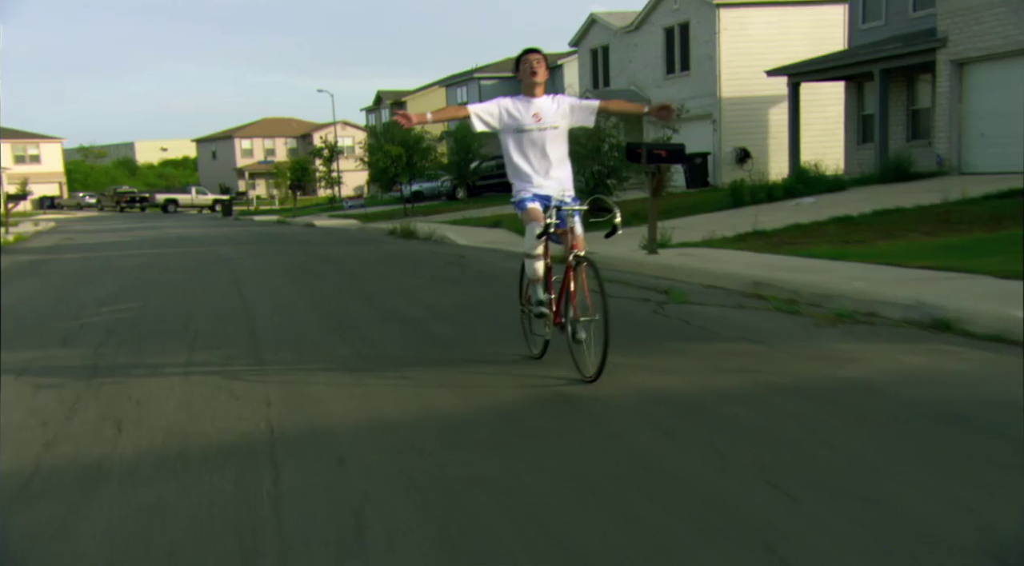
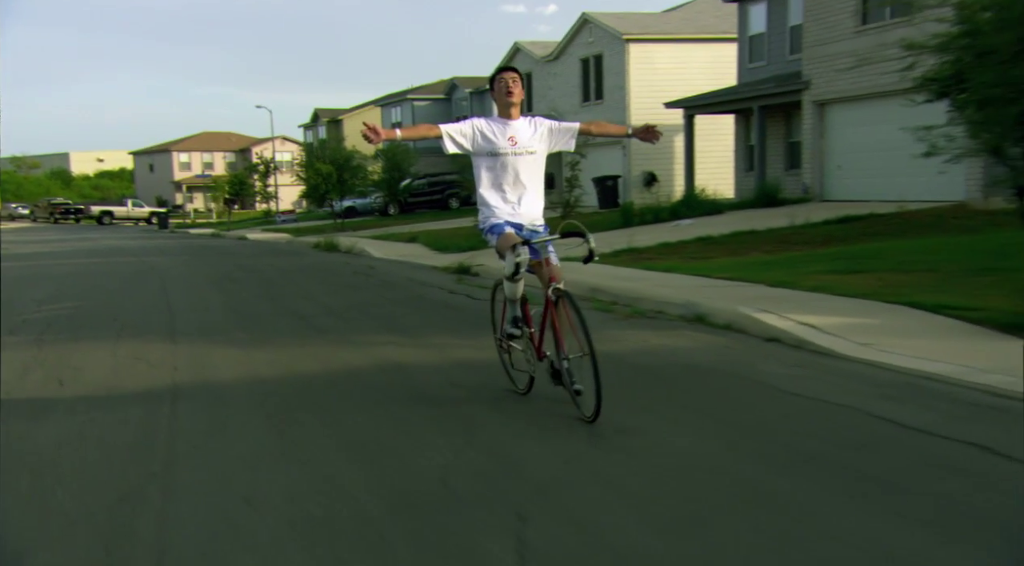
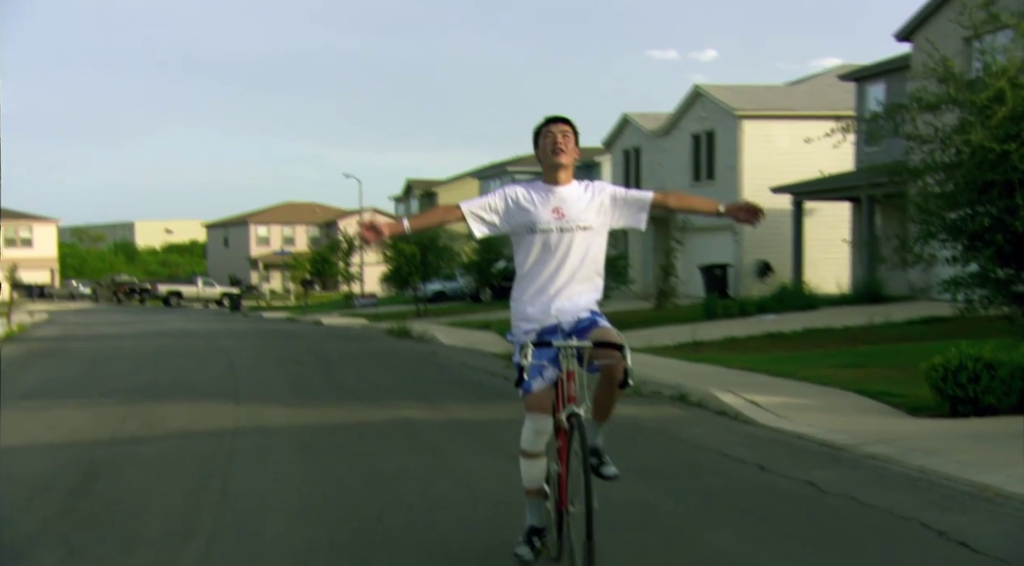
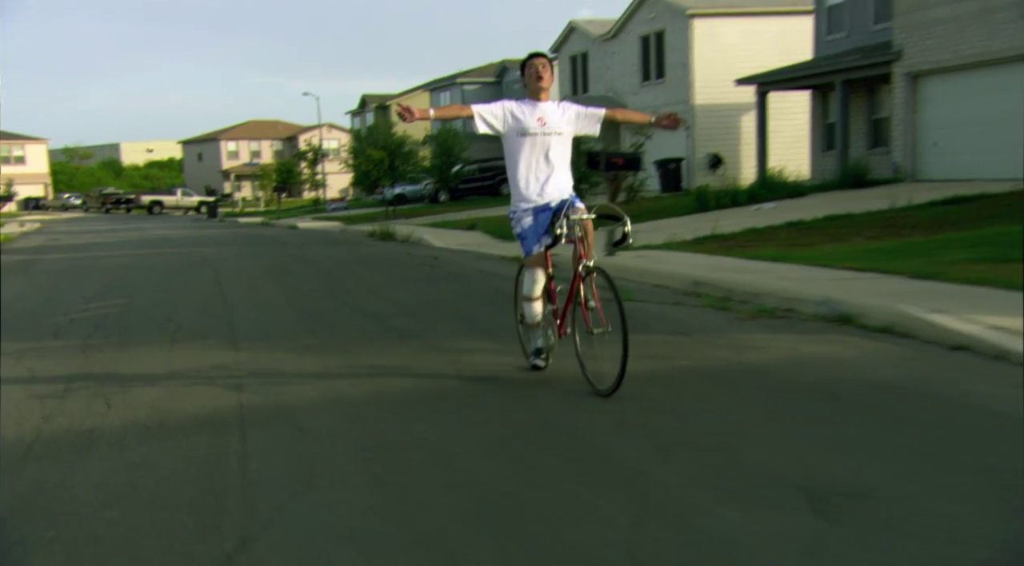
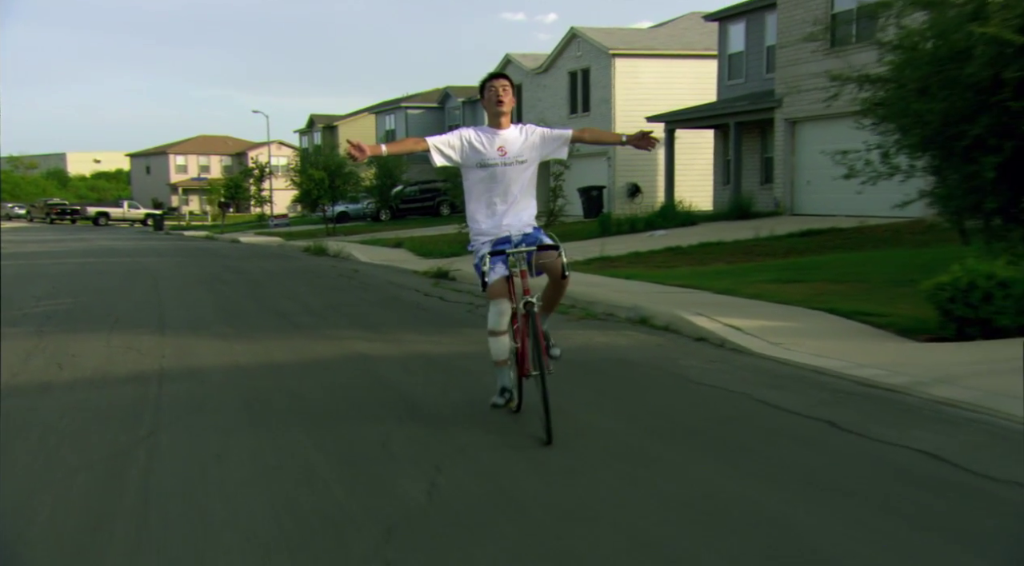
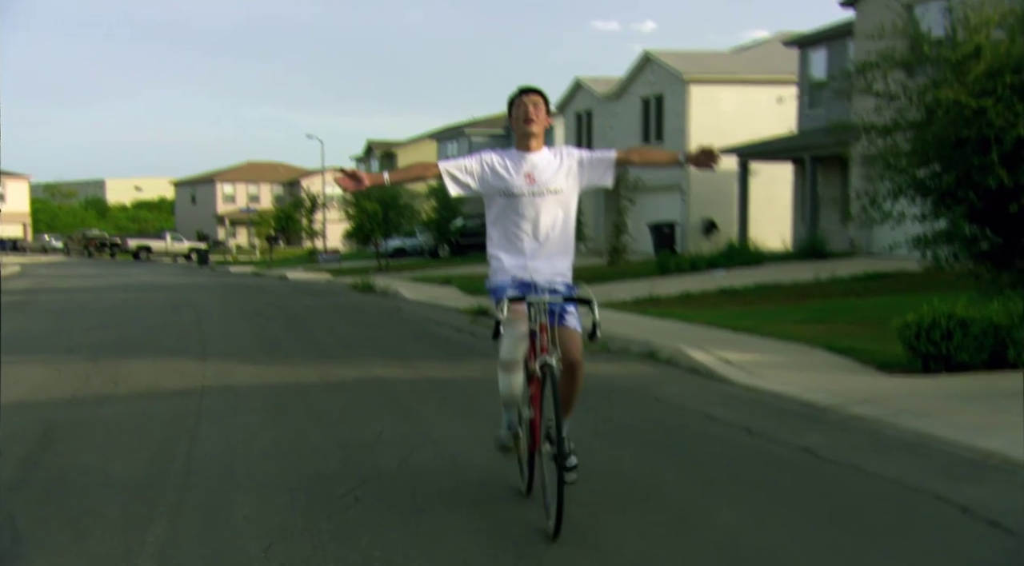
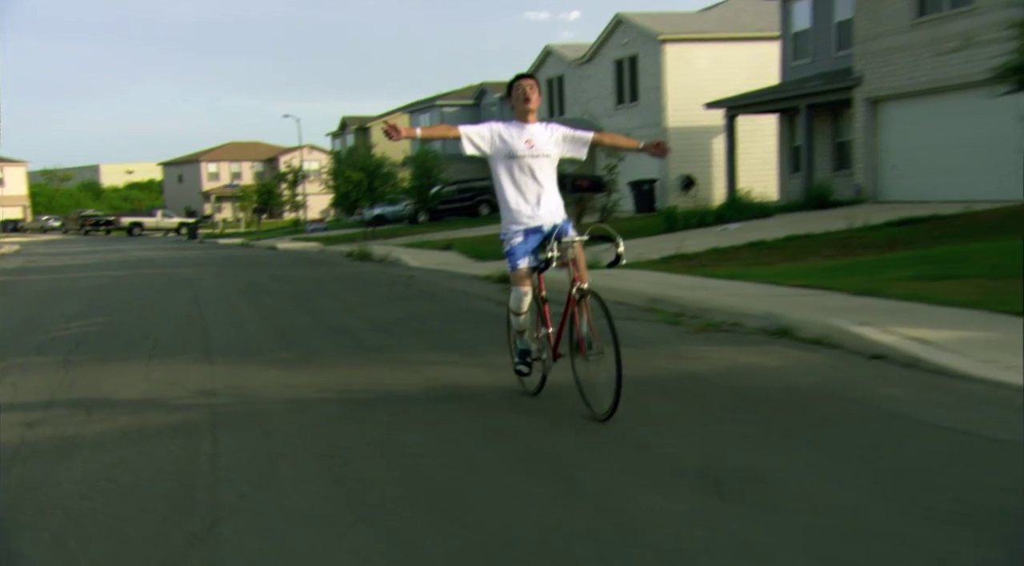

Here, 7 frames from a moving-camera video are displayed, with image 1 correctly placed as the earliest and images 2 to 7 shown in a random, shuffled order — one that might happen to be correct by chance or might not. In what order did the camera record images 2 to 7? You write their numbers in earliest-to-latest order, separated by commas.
4, 7, 2, 5, 6, 3
